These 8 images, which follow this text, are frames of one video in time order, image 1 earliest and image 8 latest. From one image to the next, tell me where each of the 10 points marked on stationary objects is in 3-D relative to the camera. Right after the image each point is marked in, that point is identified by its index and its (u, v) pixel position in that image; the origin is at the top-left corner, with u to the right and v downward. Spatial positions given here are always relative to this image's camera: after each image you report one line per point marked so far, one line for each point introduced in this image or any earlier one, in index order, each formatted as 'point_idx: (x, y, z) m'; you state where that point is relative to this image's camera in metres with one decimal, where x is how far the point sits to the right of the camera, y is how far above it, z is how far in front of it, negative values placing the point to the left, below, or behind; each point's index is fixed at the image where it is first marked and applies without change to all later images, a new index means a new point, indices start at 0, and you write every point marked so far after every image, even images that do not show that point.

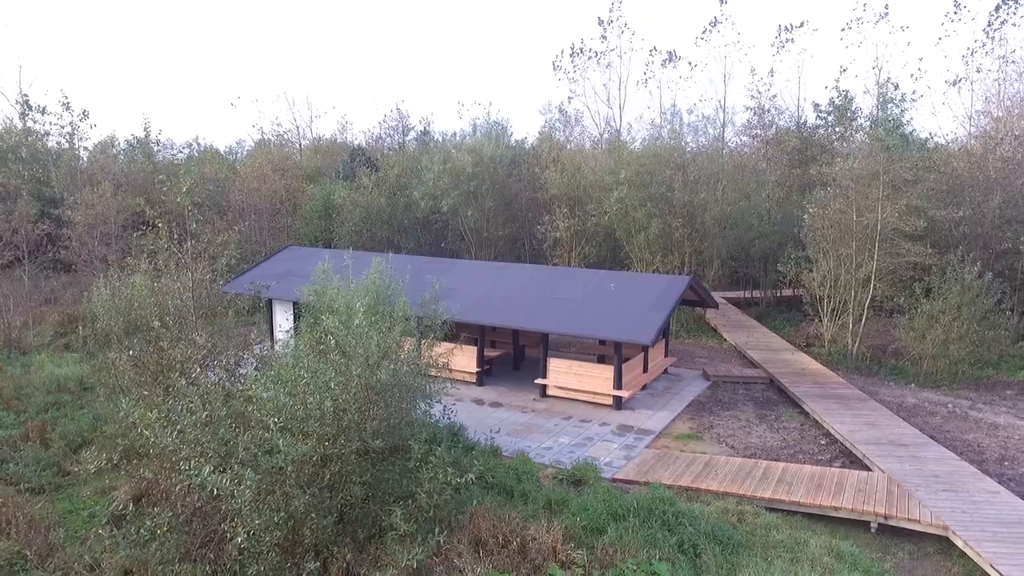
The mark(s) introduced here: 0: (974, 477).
0: (+4.4, -1.8, +6.7) m
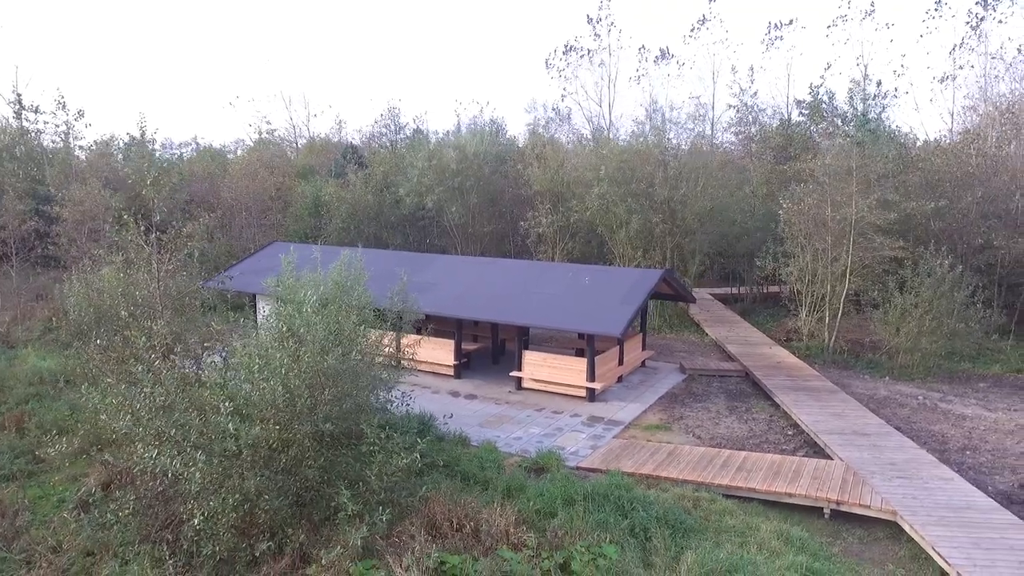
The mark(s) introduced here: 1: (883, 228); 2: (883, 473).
0: (+4.0, -1.7, +6.8) m
1: (+5.8, +1.0, +11.6) m
2: (+3.5, -1.7, +6.6) m
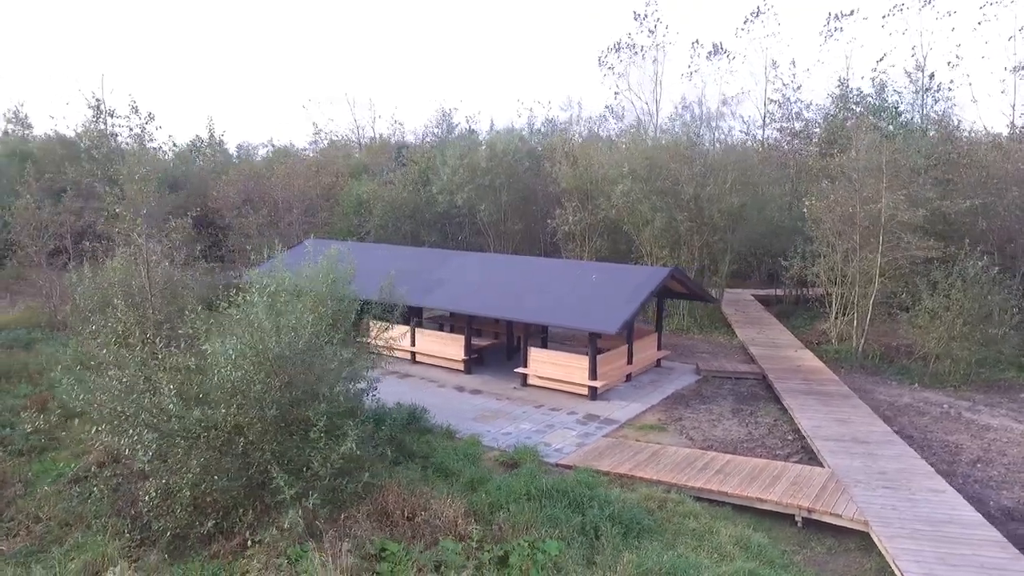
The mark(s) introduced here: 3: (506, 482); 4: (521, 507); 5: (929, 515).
0: (+3.7, -1.7, +6.4) m
1: (+6.1, +0.9, +11.0) m
2: (+3.2, -1.7, +6.3) m
3: (-0.1, -1.7, +6.1) m
4: (+0.1, -1.8, +5.6) m
5: (+3.3, -1.8, +5.6) m
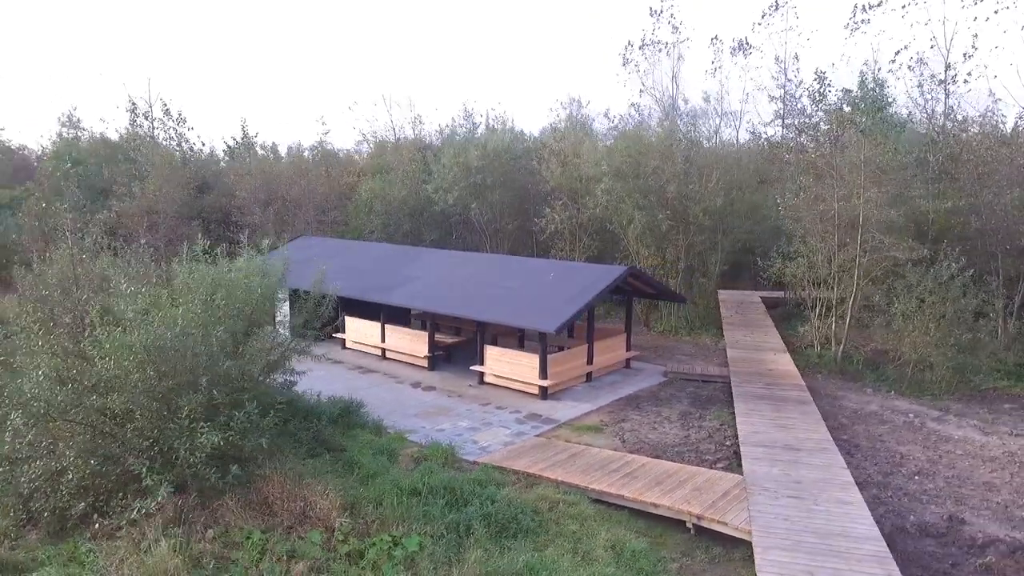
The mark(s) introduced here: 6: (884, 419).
0: (+2.8, -1.7, +6.1) m
1: (+5.6, +0.9, +10.5) m
2: (+2.2, -1.7, +6.0) m
3: (-1.0, -1.6, +6.1) m
4: (-0.9, -1.7, +5.6) m
5: (+2.3, -1.8, +5.4) m
6: (+4.4, -1.6, +8.5) m
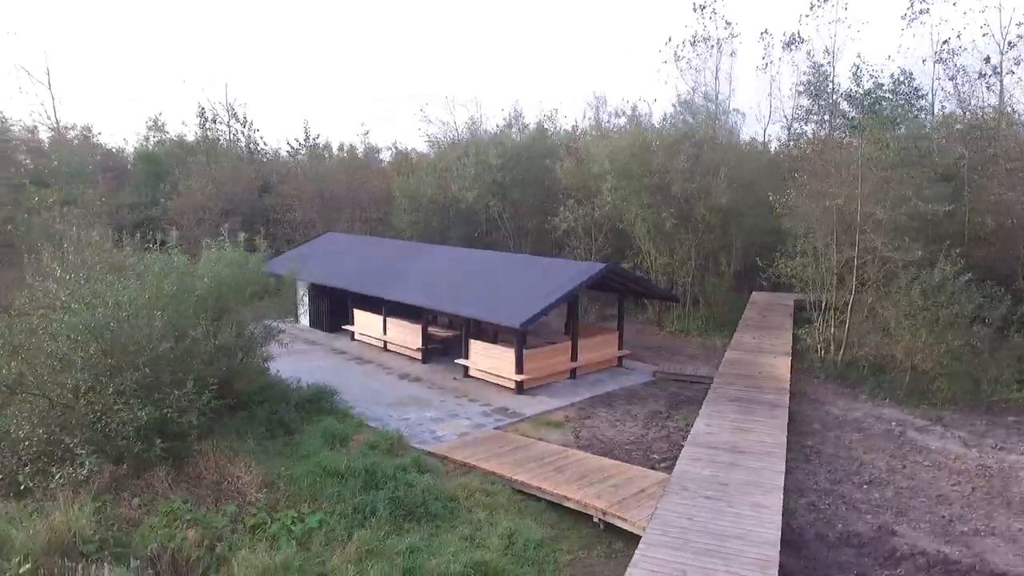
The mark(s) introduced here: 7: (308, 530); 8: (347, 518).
0: (+2.1, -1.7, +5.9) m
1: (+5.4, +0.9, +10.0) m
2: (+1.5, -1.7, +5.9) m
3: (-1.7, -1.5, +6.4) m
4: (-1.6, -1.6, +5.9) m
5: (+1.6, -1.8, +5.3) m
6: (+4.0, -1.6, +8.1) m
7: (-1.5, -1.8, +5.3) m
8: (-1.3, -1.8, +5.5) m
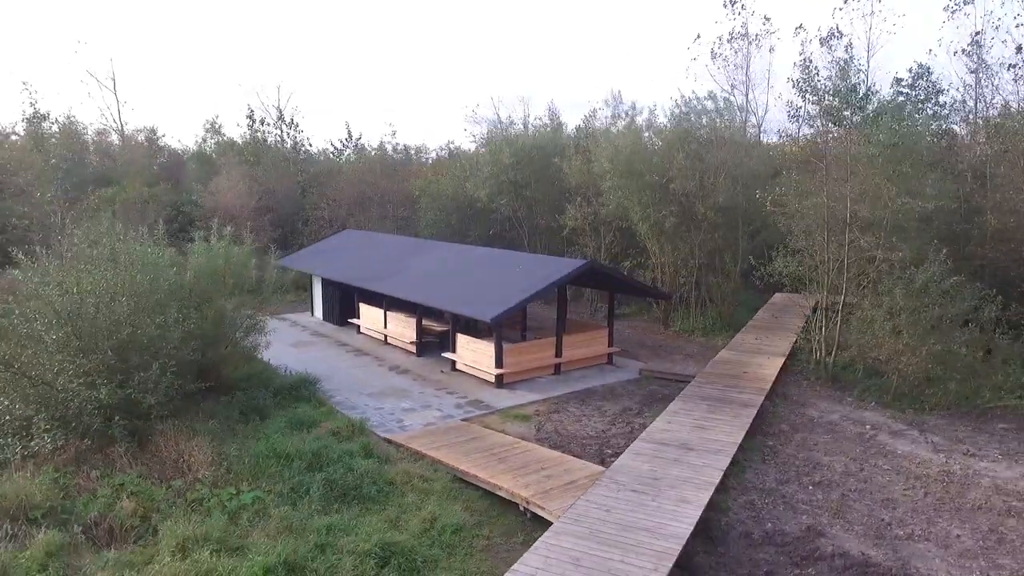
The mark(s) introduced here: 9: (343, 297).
0: (+1.5, -1.7, +5.9) m
1: (+5.2, +0.9, +9.7) m
2: (+1.0, -1.6, +6.0) m
3: (-2.2, -1.5, +6.7) m
4: (-2.2, -1.5, +6.2) m
5: (+0.9, -1.7, +5.3) m
6: (+3.6, -1.6, +7.9) m
7: (-2.1, -1.7, +5.6) m
8: (-1.9, -1.7, +5.8) m
9: (-3.2, -0.2, +13.4) m
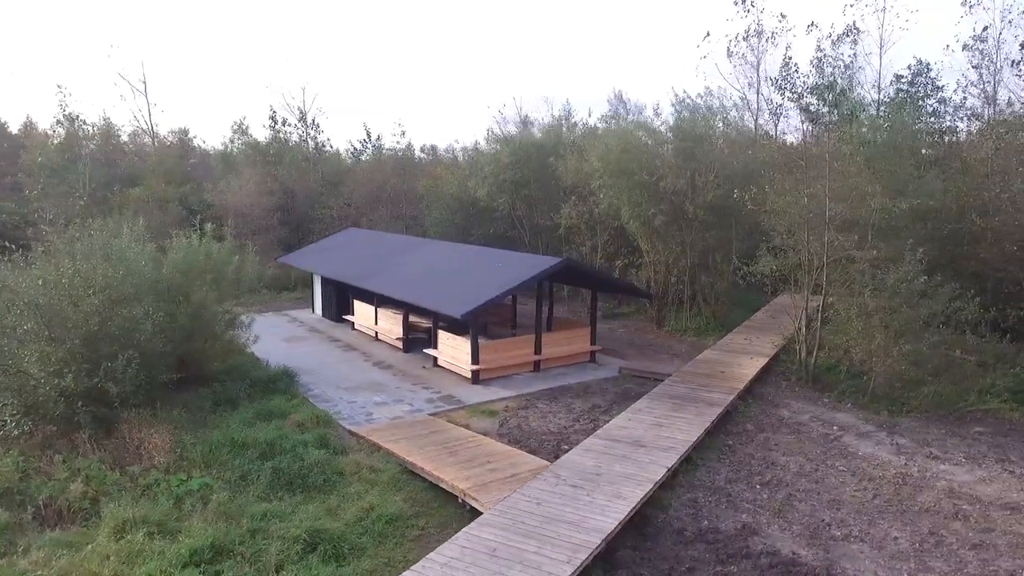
0: (+1.0, -1.6, +5.9) m
1: (+4.9, +0.9, +9.5) m
2: (+0.5, -1.6, +6.0) m
3: (-2.6, -1.4, +6.9) m
4: (-2.7, -1.5, +6.4) m
5: (+0.4, -1.7, +5.3) m
6: (+3.2, -1.6, +7.8) m
7: (-2.7, -1.7, +5.8) m
8: (-2.4, -1.6, +6.0) m
9: (-3.3, -0.1, +13.6) m
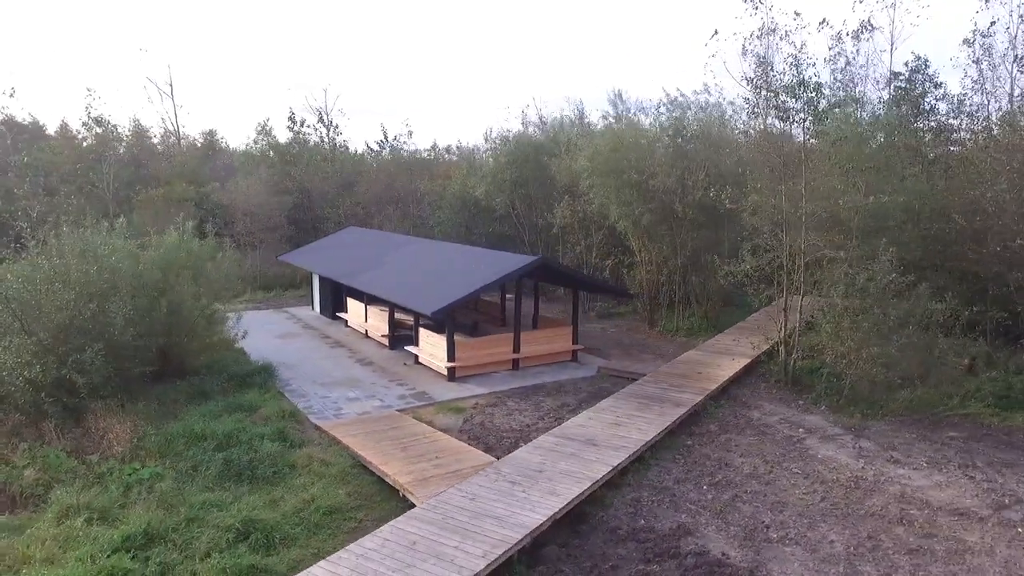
0: (+0.5, -1.6, +5.9) m
1: (+4.6, +0.8, +9.3) m
2: (0.0, -1.6, +6.0) m
3: (-3.1, -1.4, +7.1) m
4: (-3.1, -1.4, +6.6) m
5: (-0.1, -1.7, +5.4) m
6: (+2.8, -1.6, +7.7) m
7: (-3.2, -1.6, +6.0) m
8: (-2.9, -1.6, +6.1) m
9: (-3.4, -0.1, +13.8) m
